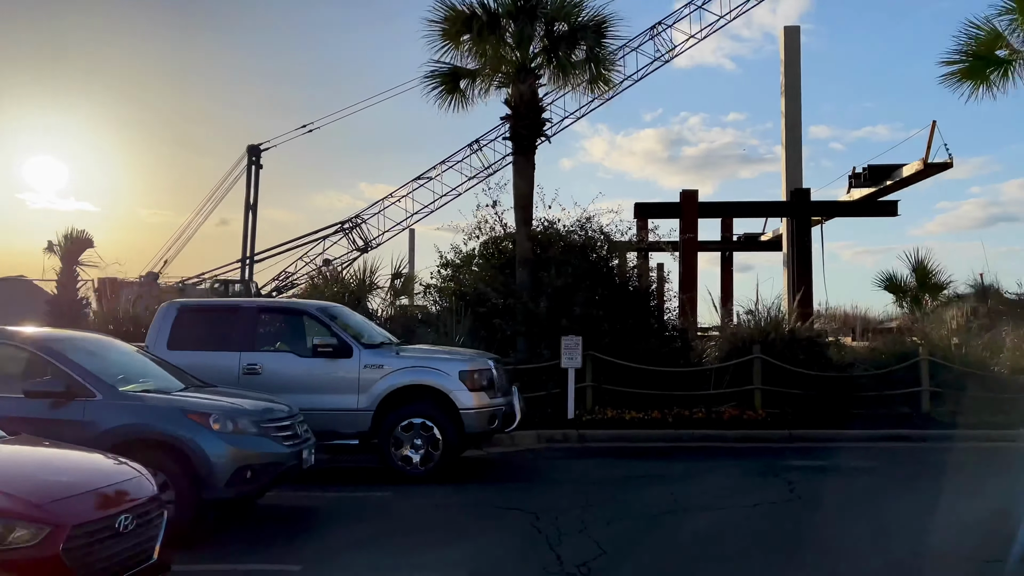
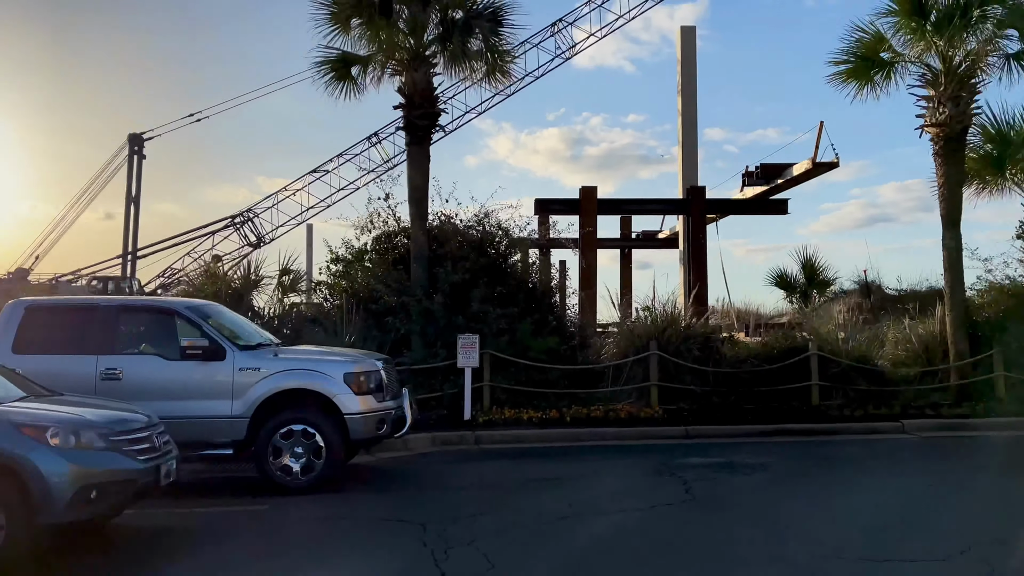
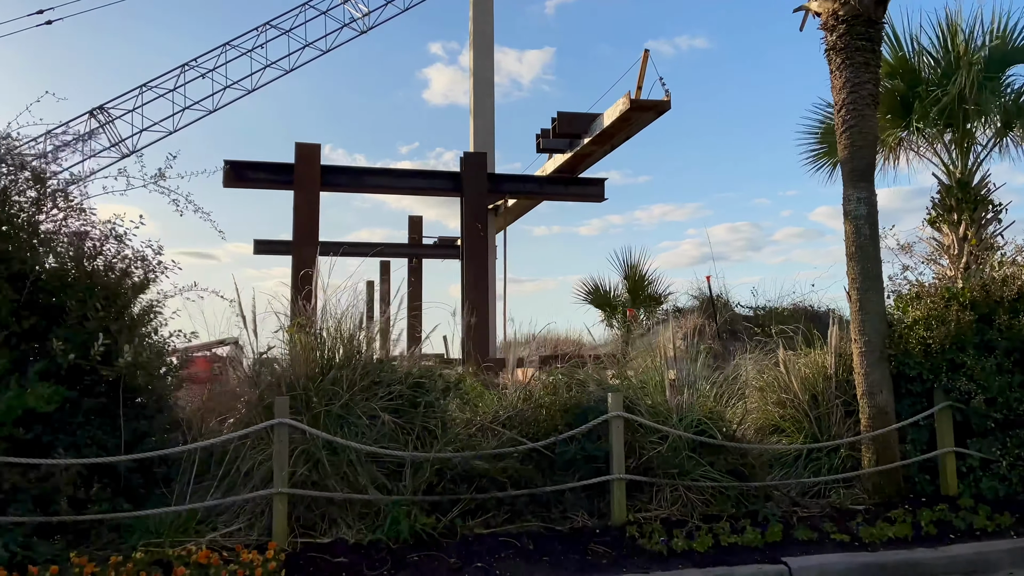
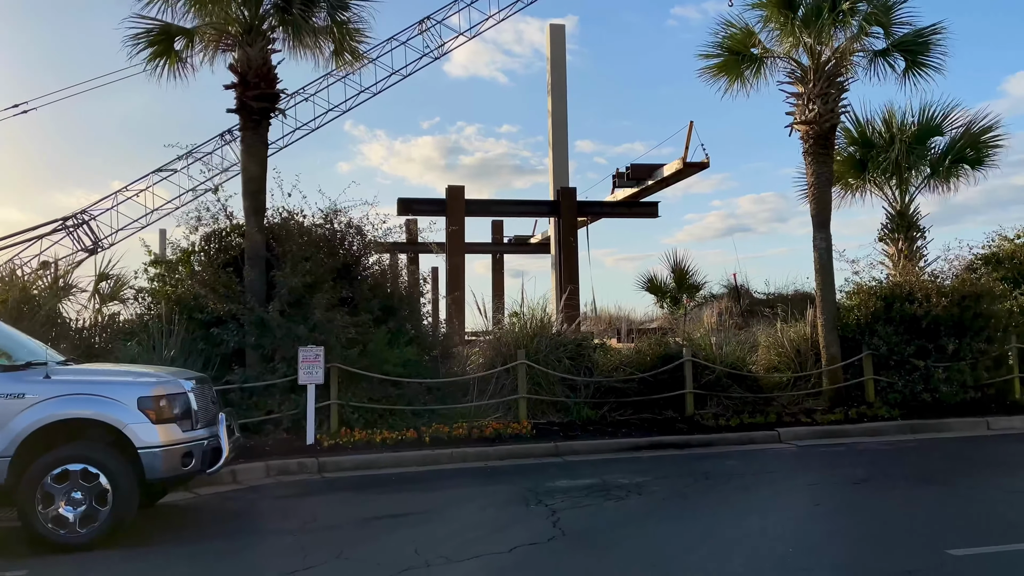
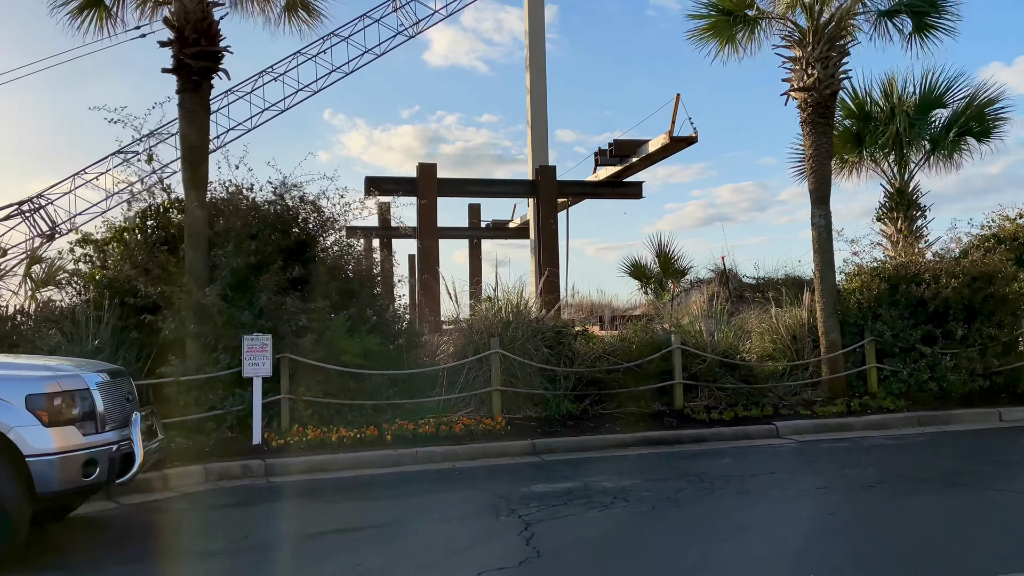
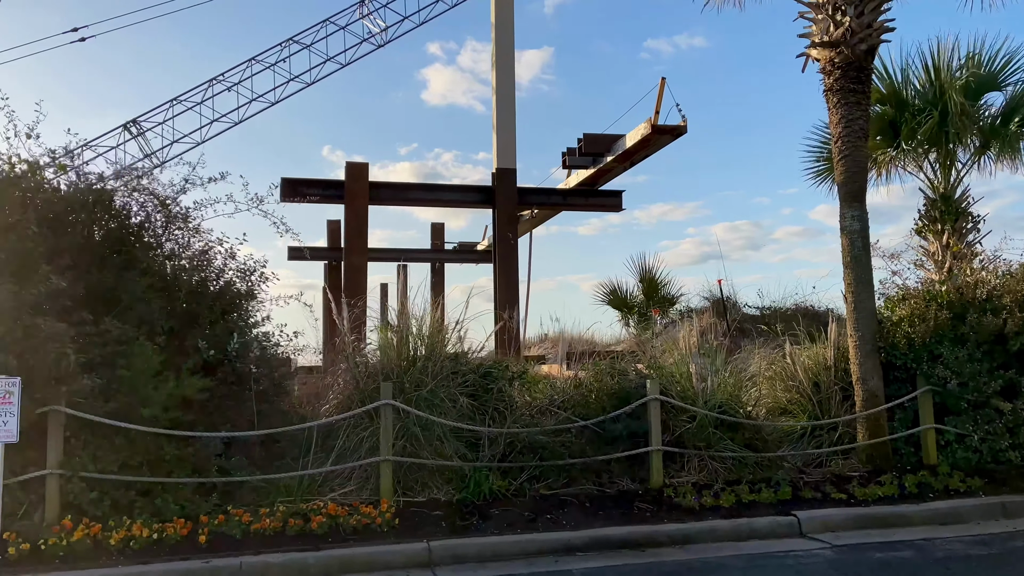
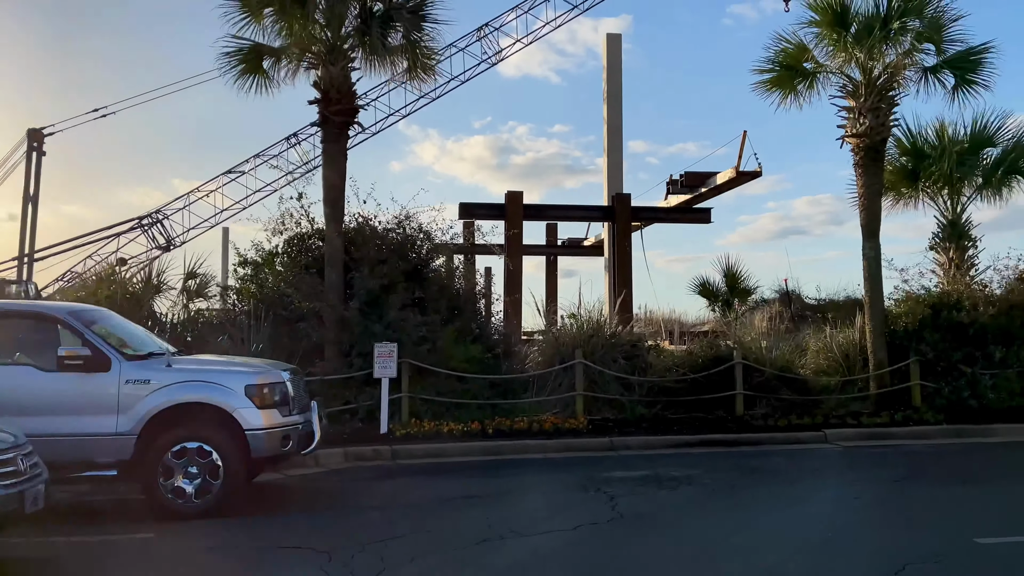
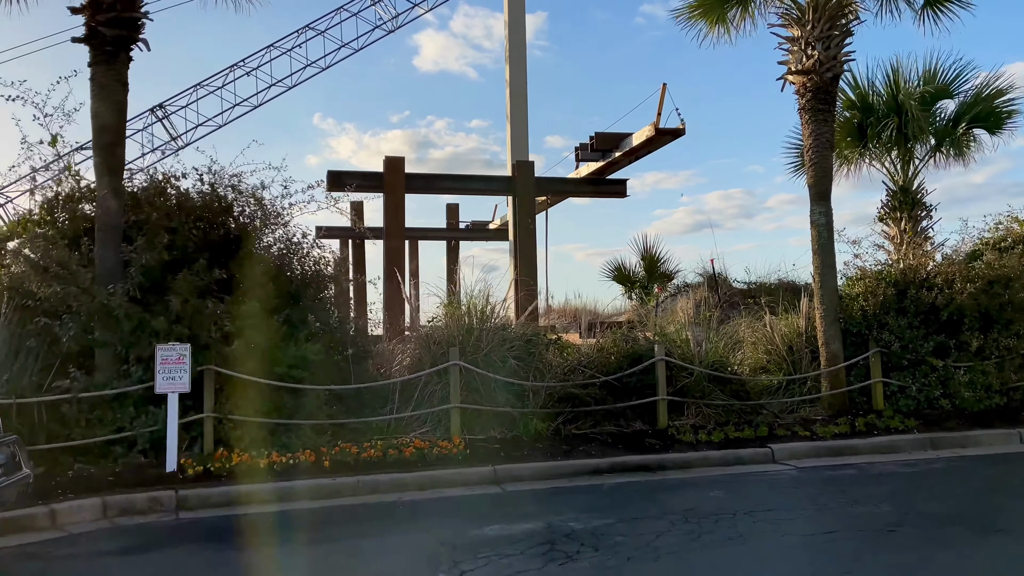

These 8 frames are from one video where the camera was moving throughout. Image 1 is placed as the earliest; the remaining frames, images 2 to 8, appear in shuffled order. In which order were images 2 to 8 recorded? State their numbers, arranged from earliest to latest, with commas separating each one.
2, 7, 4, 5, 8, 6, 3
